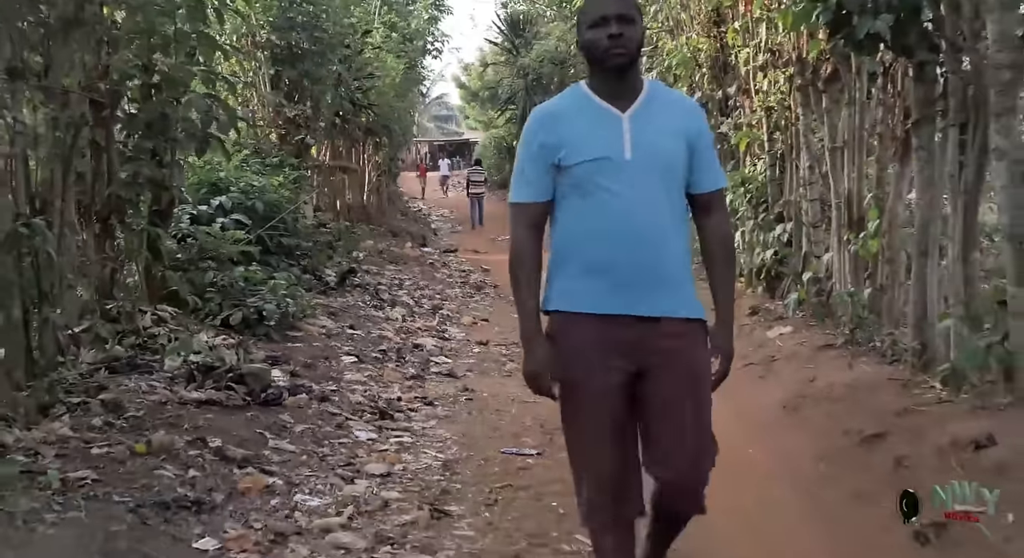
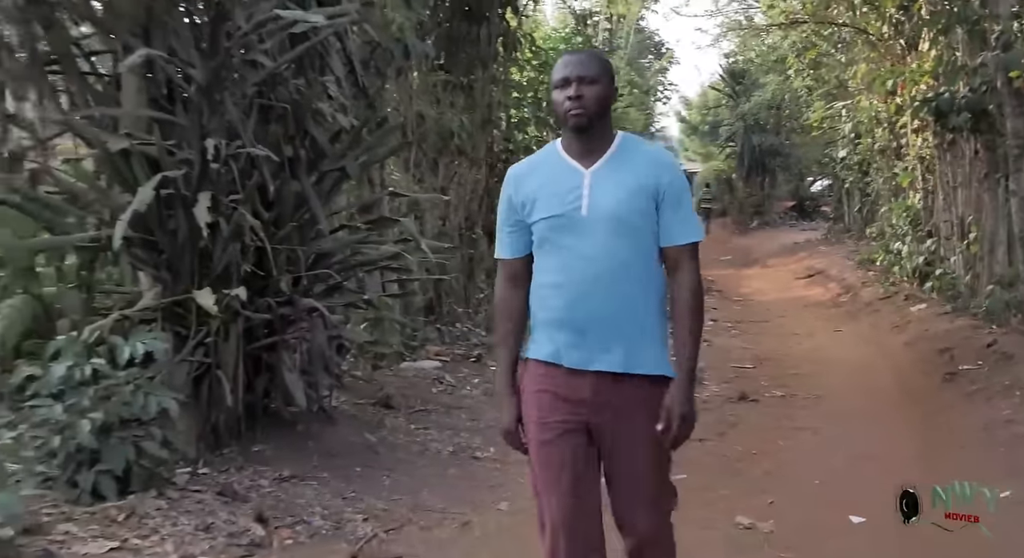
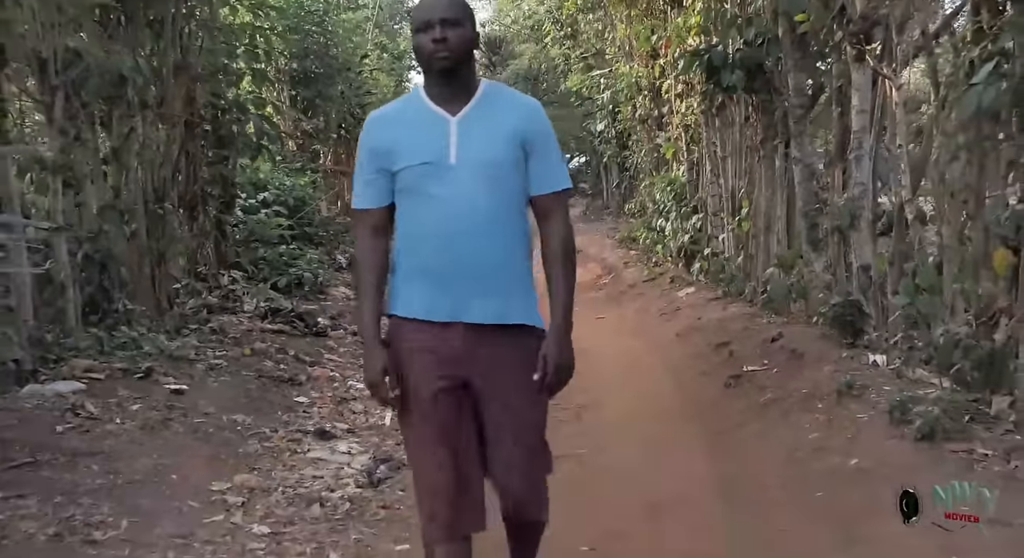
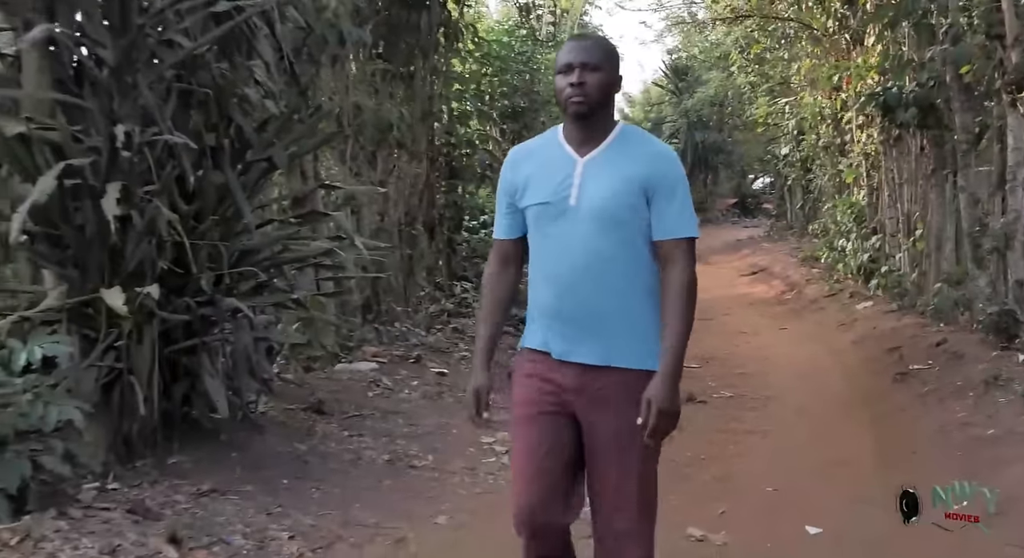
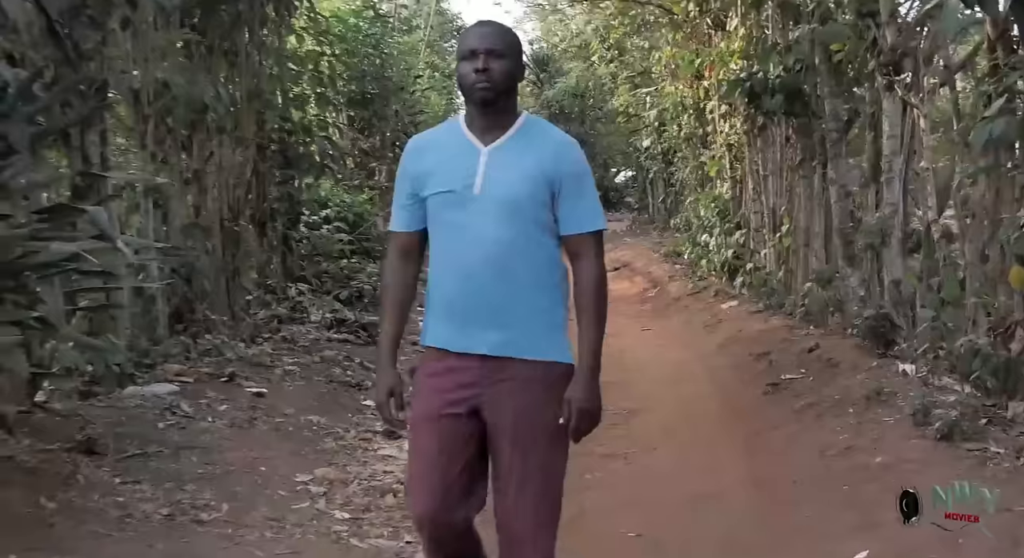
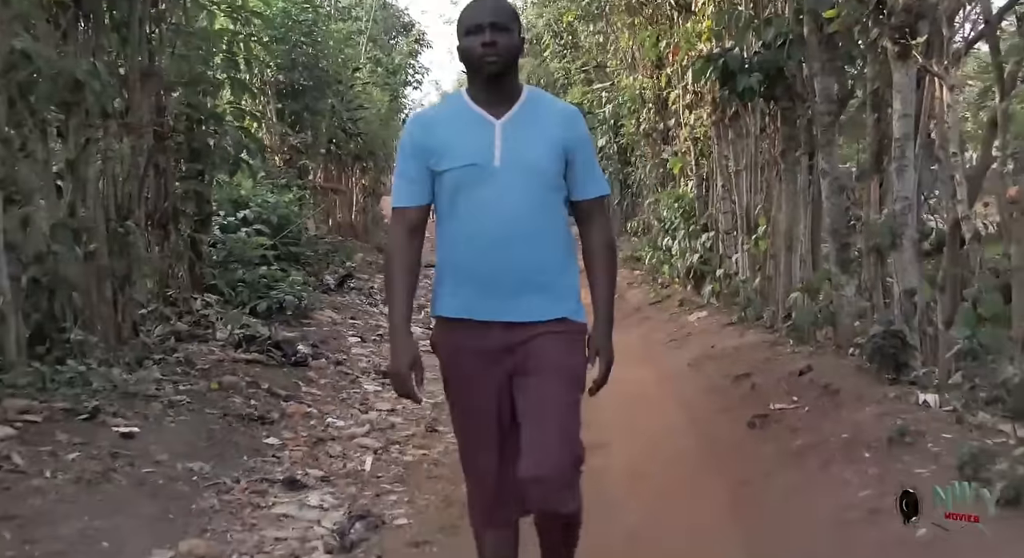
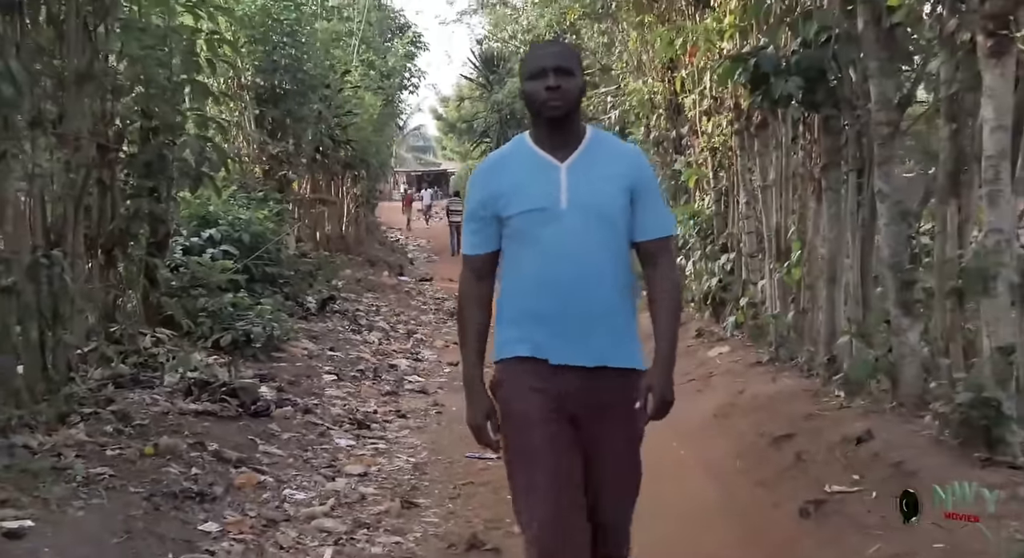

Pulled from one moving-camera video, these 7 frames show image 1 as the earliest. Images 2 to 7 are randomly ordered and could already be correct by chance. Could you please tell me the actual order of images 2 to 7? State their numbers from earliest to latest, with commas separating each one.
7, 6, 3, 5, 4, 2
